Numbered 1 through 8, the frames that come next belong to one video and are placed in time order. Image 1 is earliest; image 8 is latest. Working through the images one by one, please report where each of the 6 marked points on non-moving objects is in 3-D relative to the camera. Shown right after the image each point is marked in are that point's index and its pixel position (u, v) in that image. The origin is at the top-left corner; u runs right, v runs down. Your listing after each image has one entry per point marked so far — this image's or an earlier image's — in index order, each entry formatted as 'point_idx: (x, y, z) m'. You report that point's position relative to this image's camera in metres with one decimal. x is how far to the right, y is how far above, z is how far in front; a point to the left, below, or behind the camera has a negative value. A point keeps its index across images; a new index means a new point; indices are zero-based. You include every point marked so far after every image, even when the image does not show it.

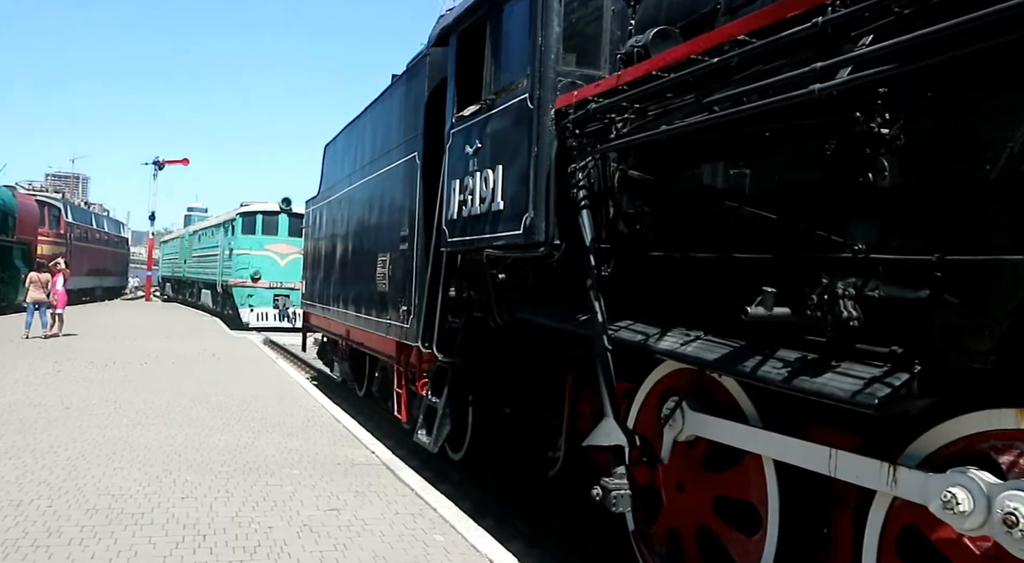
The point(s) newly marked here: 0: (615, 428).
0: (+0.5, -0.7, +3.2) m
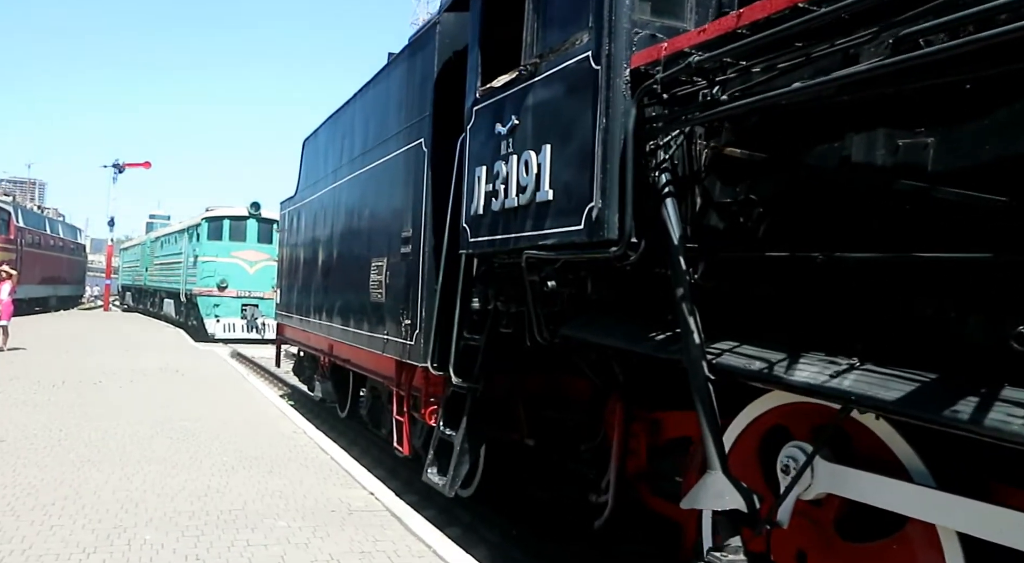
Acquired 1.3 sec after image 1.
0: (+0.8, -0.7, +2.4) m
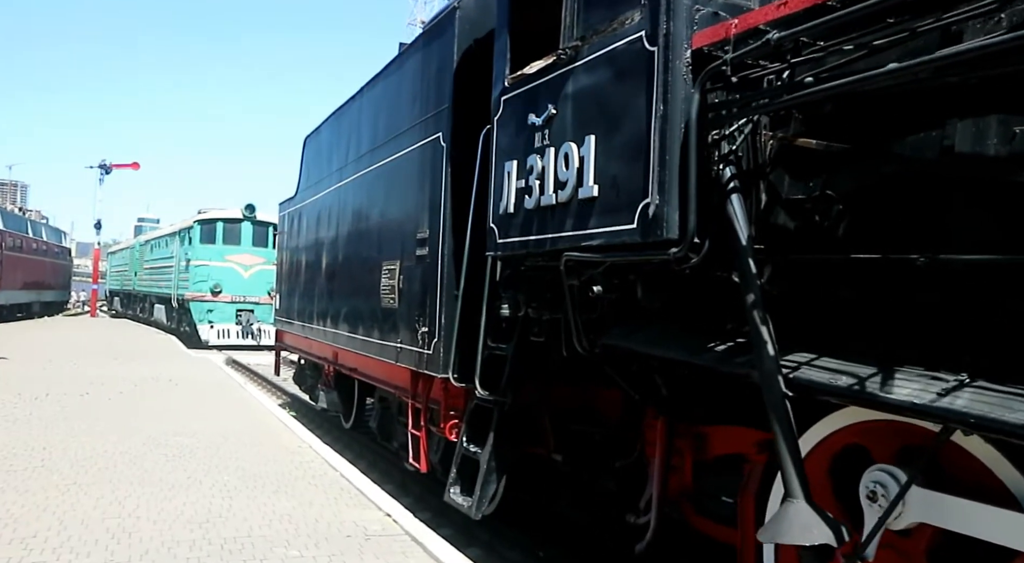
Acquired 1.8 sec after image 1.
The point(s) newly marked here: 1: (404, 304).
0: (+1.0, -0.8, +2.2) m
1: (-0.8, -0.2, +5.2) m
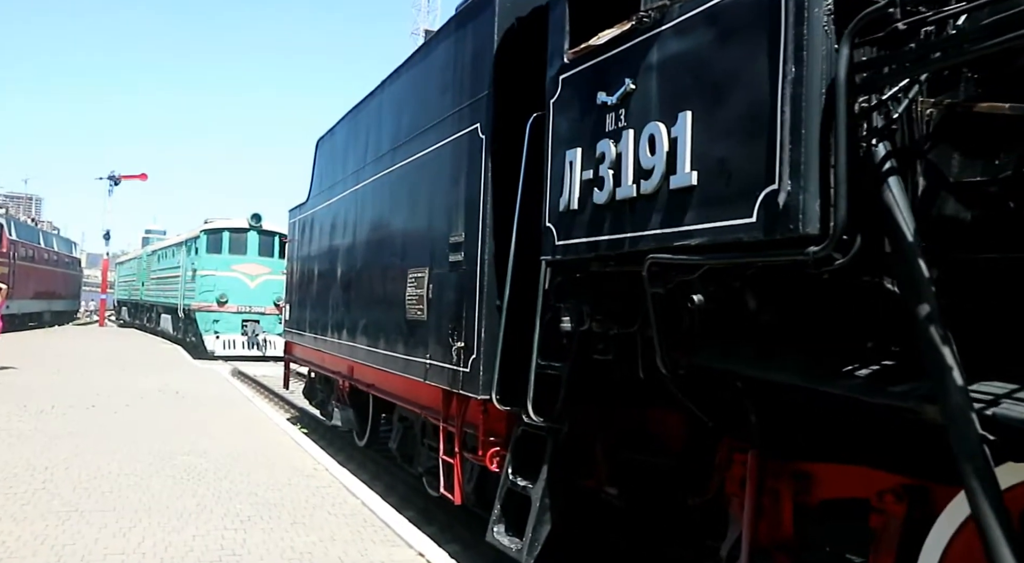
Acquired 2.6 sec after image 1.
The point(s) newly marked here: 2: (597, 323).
0: (+1.3, -0.8, +1.6) m
1: (-0.5, -0.2, +4.7) m
2: (+0.4, -0.2, +3.0) m
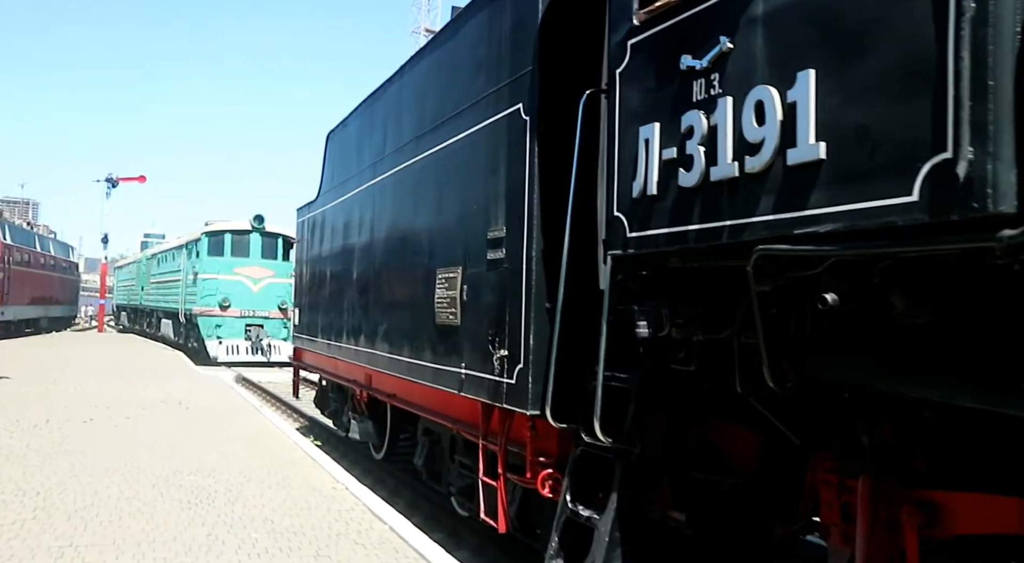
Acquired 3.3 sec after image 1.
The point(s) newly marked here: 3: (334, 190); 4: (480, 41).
0: (+1.5, -0.8, +1.2) m
1: (-0.3, -0.2, +4.2) m
2: (+0.7, -0.2, +2.6) m
3: (-2.2, +1.1, +8.2) m
4: (-0.2, +1.5, +4.2) m
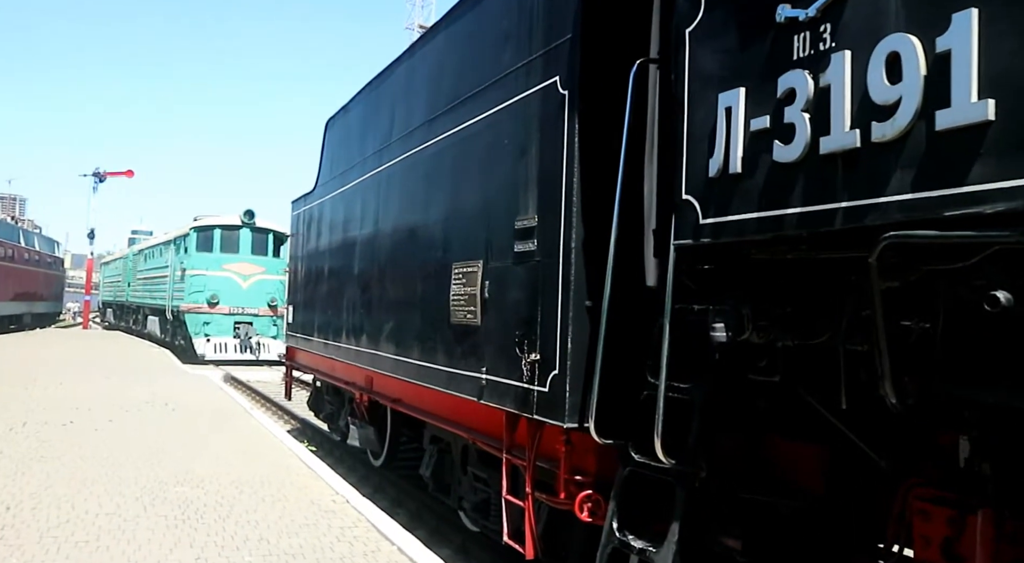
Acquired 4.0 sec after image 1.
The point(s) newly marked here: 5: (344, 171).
0: (+1.7, -0.7, +0.8) m
1: (-0.1, -0.2, +3.8) m
2: (+0.8, -0.2, +2.2) m
3: (-2.1, +1.2, +7.7) m
4: (0.0, +1.5, +3.8) m
5: (-1.9, +1.2, +7.3) m
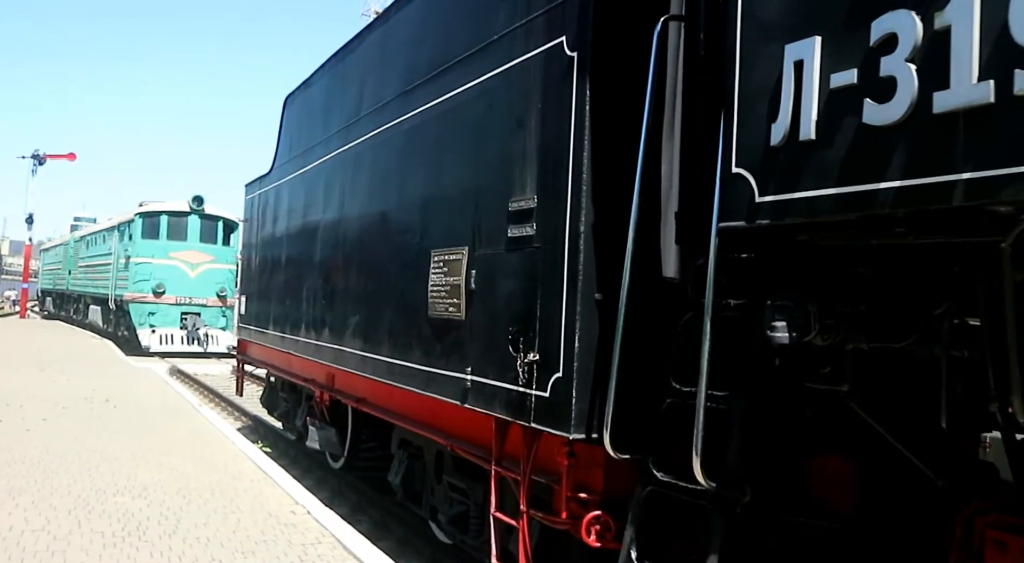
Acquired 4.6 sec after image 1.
0: (+1.9, -0.7, +0.5) m
1: (-0.2, -0.2, +3.4) m
2: (+0.9, -0.2, +1.8) m
3: (-2.4, +1.3, +7.1) m
4: (-0.1, +1.6, +3.3) m
5: (-2.1, +1.3, +6.7) m
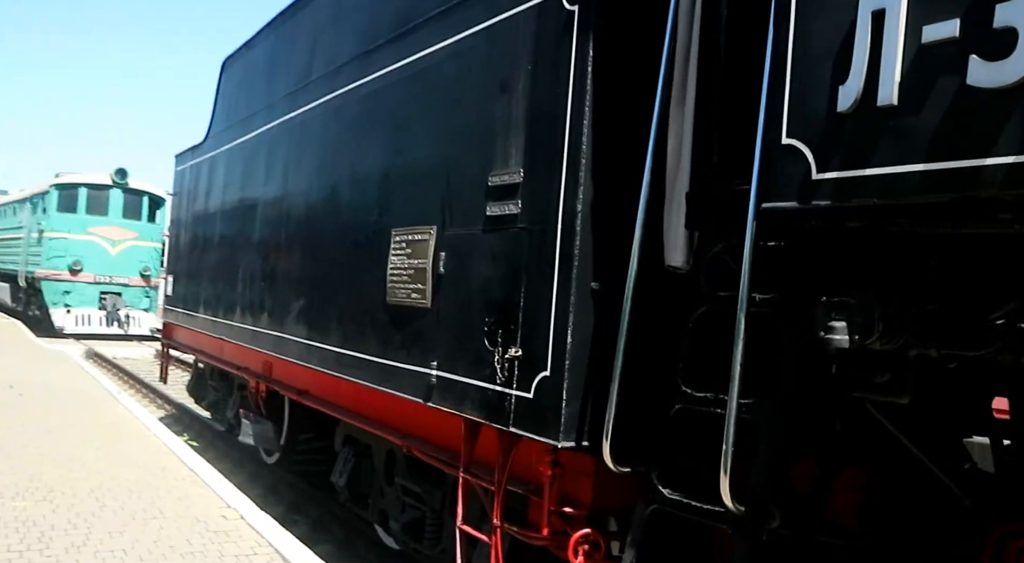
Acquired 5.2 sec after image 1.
0: (+2.0, -0.8, +0.3) m
1: (-0.3, -0.1, +3.0) m
2: (+0.9, -0.1, +1.5) m
3: (-2.8, +1.5, +6.5) m
4: (-0.1, +1.7, +2.9) m
5: (-2.5, +1.5, +6.1) m
